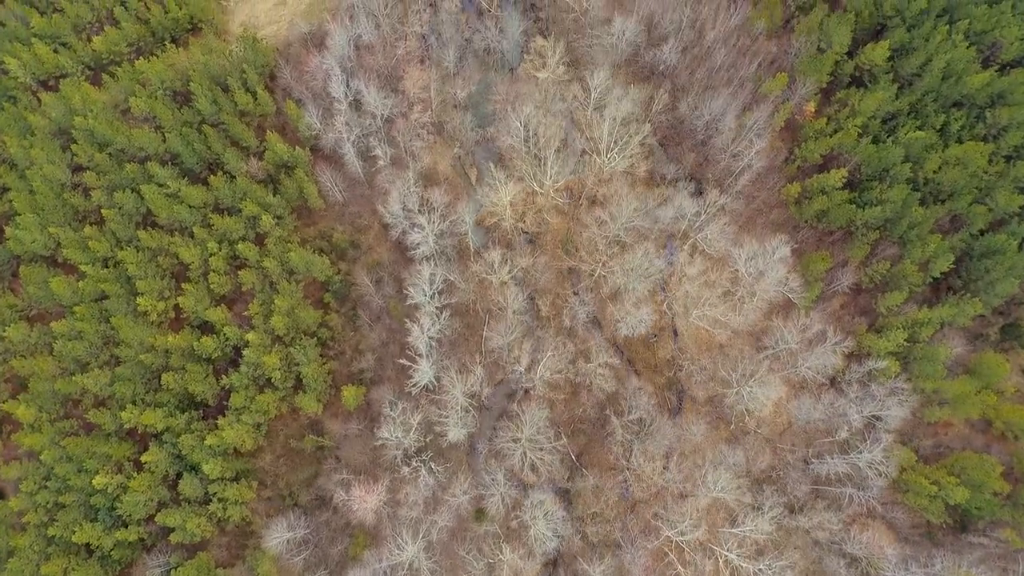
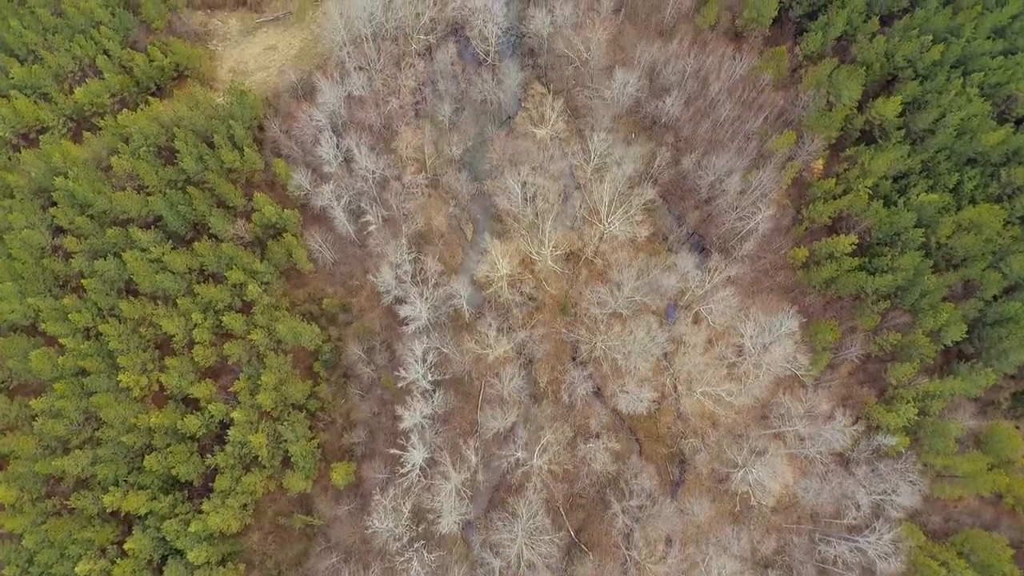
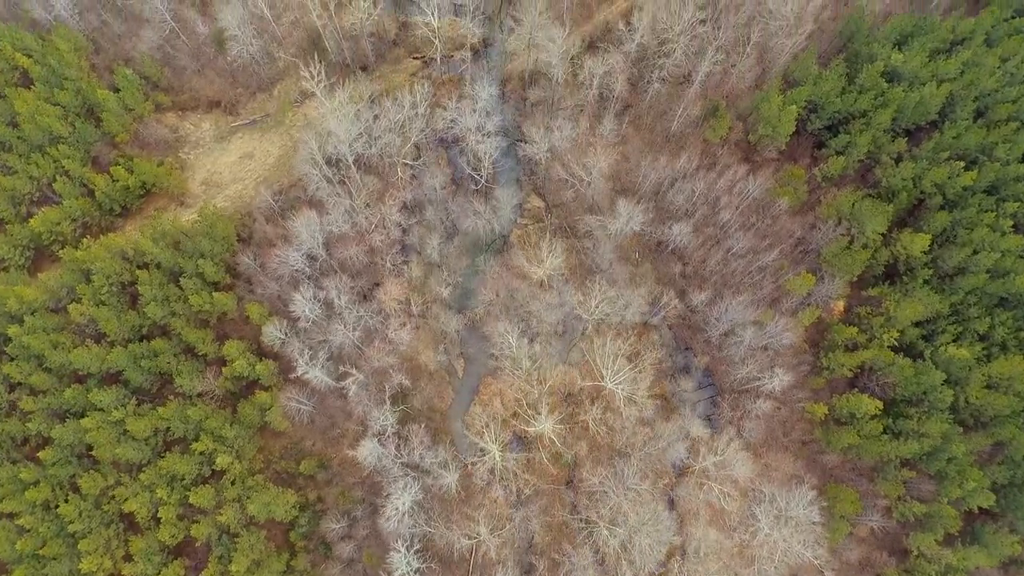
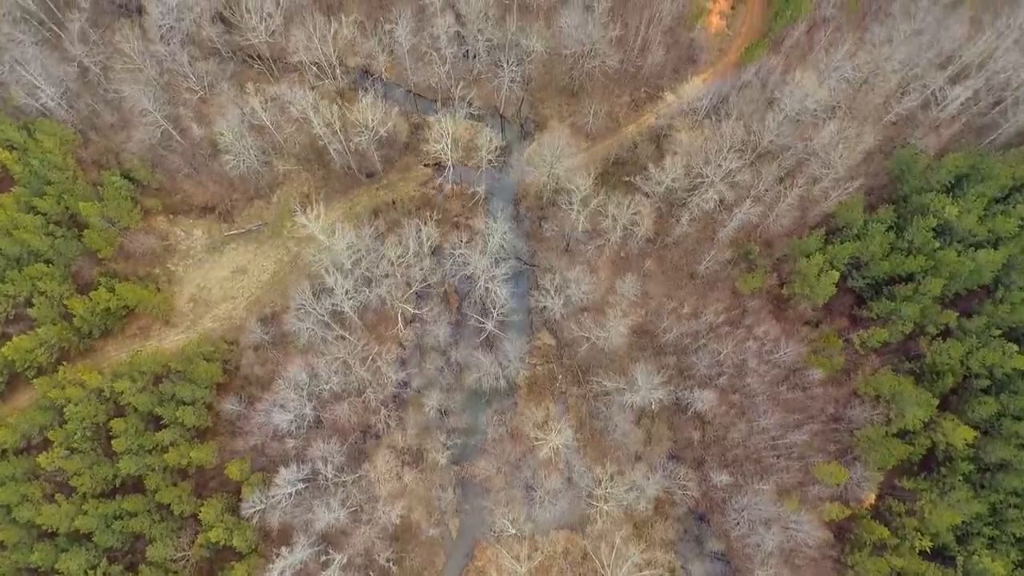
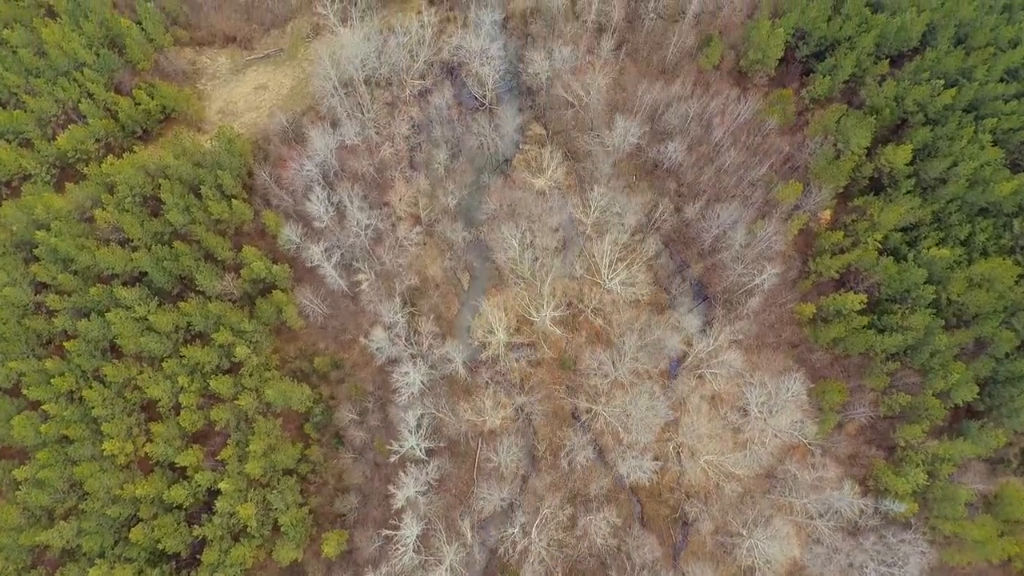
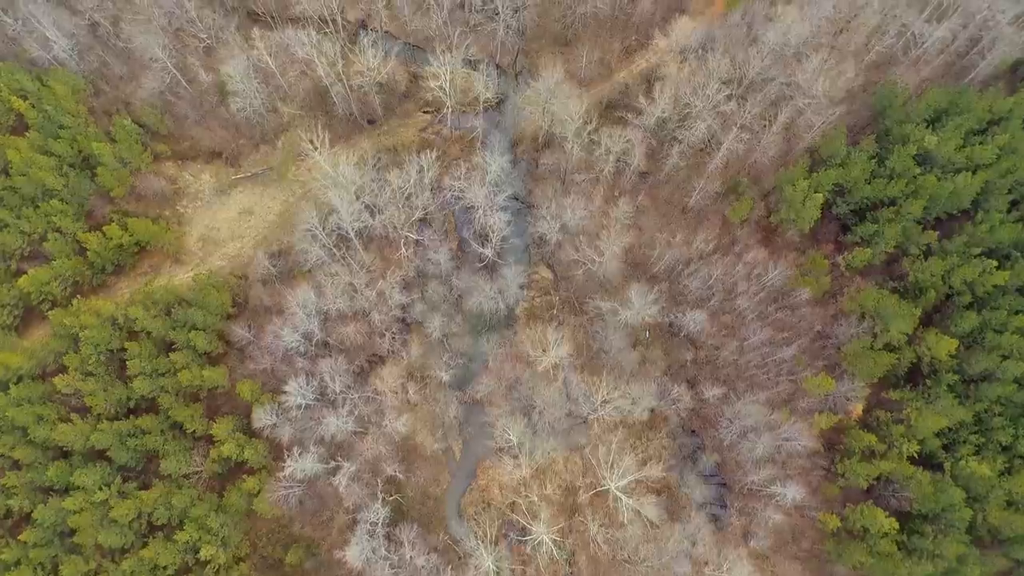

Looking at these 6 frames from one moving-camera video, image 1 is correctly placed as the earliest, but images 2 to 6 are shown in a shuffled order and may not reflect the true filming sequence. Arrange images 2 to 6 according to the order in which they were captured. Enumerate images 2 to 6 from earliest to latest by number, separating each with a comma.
2, 5, 3, 6, 4
